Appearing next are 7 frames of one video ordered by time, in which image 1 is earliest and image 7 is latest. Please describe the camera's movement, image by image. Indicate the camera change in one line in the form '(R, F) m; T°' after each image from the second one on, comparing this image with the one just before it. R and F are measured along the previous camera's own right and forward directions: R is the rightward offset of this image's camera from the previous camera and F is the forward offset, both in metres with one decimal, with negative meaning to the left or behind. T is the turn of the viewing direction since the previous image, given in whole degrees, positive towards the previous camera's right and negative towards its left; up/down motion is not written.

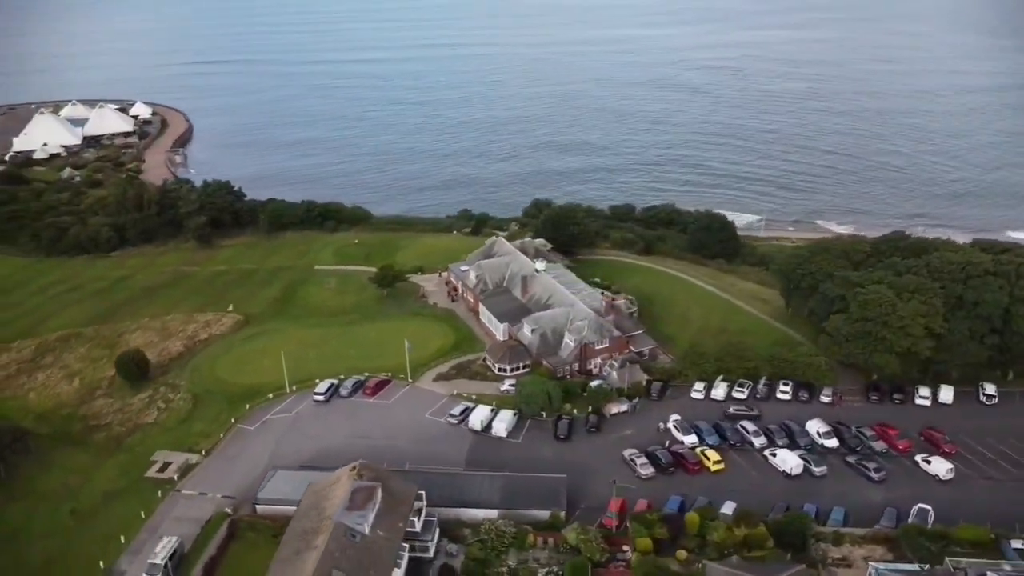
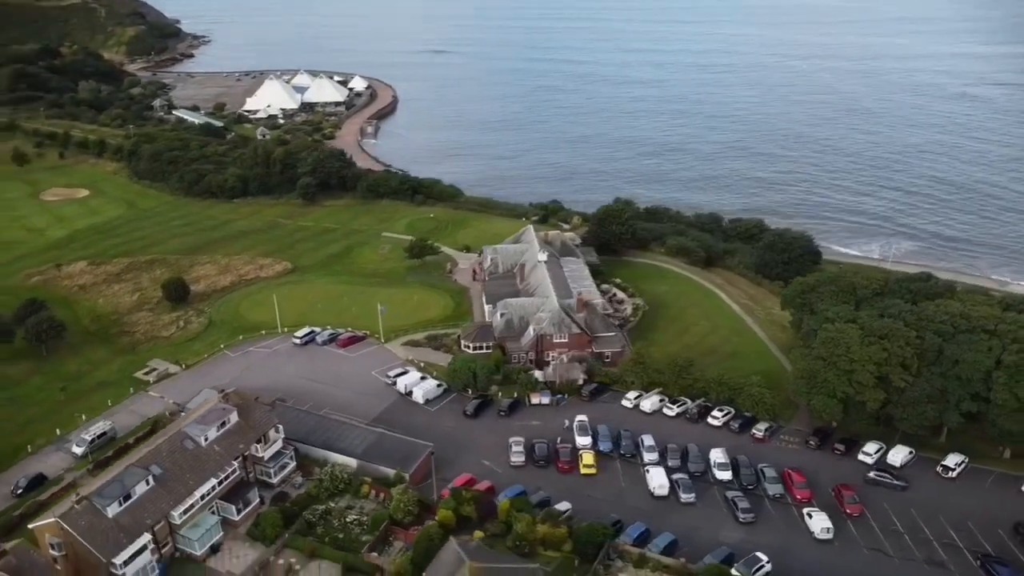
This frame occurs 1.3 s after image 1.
(+19.1, +0.6) m; -18°
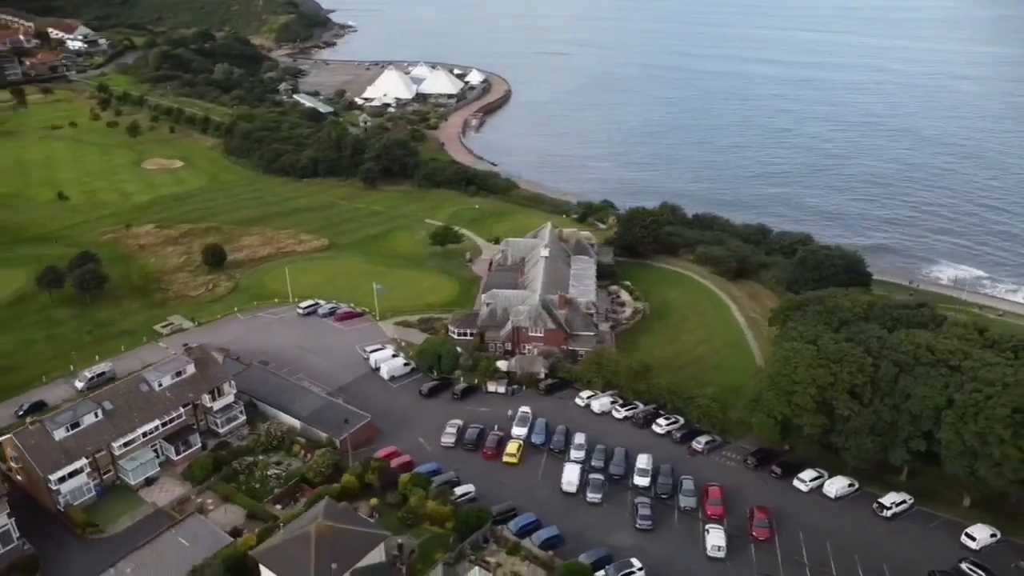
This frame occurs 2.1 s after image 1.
(+11.6, -0.4) m; -10°
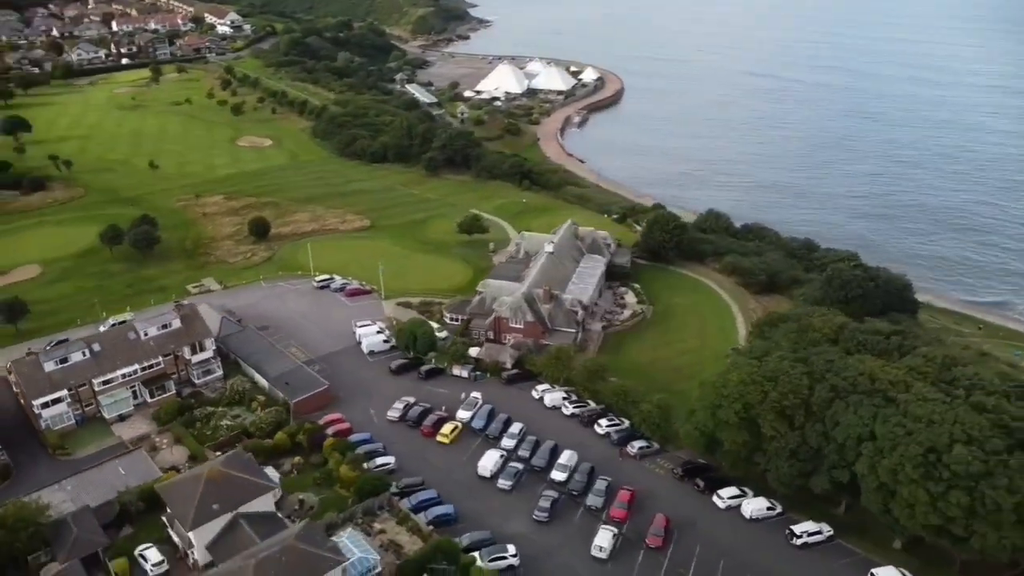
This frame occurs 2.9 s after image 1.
(+11.6, -0.5) m; -10°
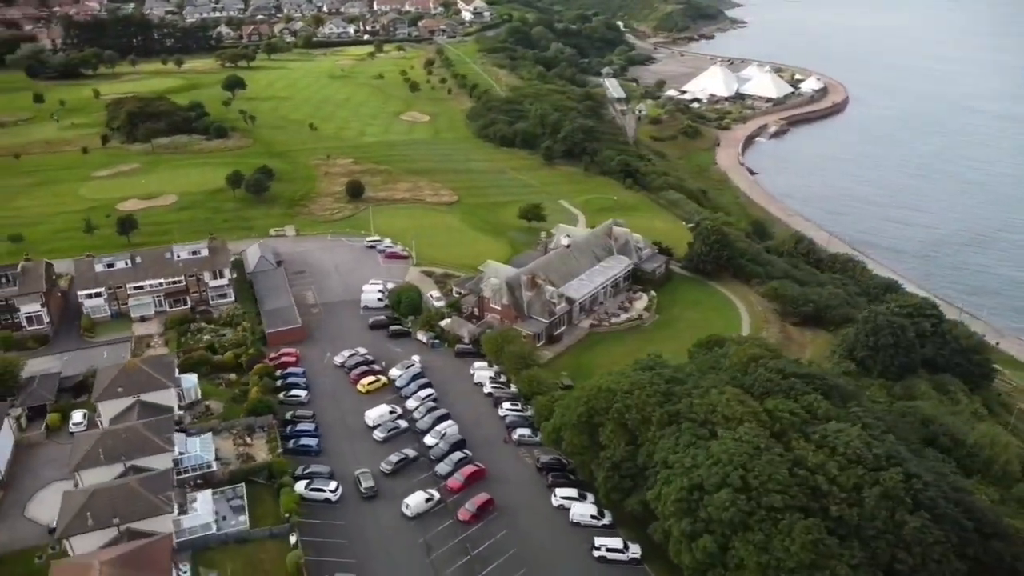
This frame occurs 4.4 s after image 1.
(+21.1, +0.7) m; -19°
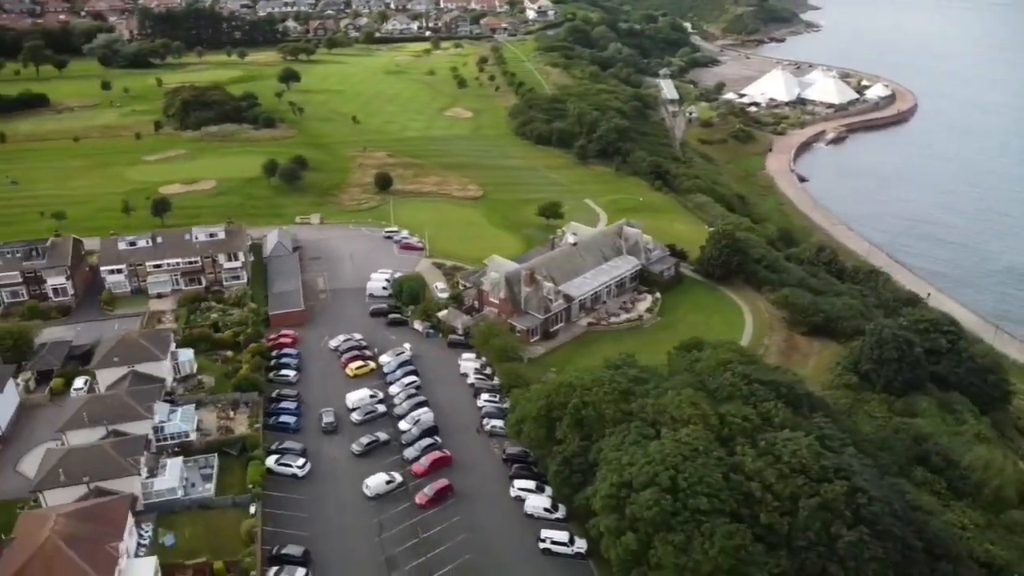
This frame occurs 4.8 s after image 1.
(+5.8, -0.5) m; -5°
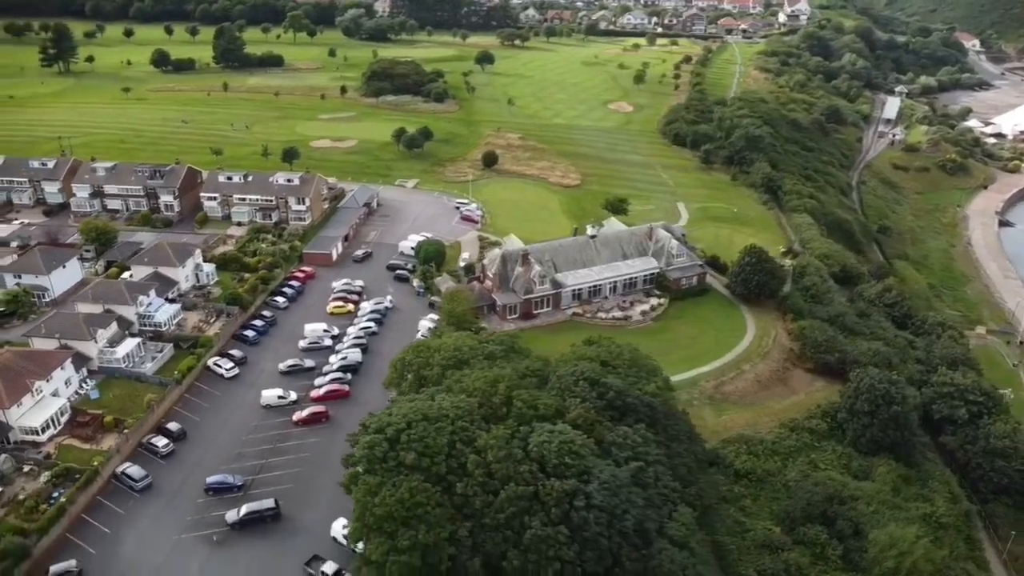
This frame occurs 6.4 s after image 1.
(+23.1, +1.0) m; -20°
